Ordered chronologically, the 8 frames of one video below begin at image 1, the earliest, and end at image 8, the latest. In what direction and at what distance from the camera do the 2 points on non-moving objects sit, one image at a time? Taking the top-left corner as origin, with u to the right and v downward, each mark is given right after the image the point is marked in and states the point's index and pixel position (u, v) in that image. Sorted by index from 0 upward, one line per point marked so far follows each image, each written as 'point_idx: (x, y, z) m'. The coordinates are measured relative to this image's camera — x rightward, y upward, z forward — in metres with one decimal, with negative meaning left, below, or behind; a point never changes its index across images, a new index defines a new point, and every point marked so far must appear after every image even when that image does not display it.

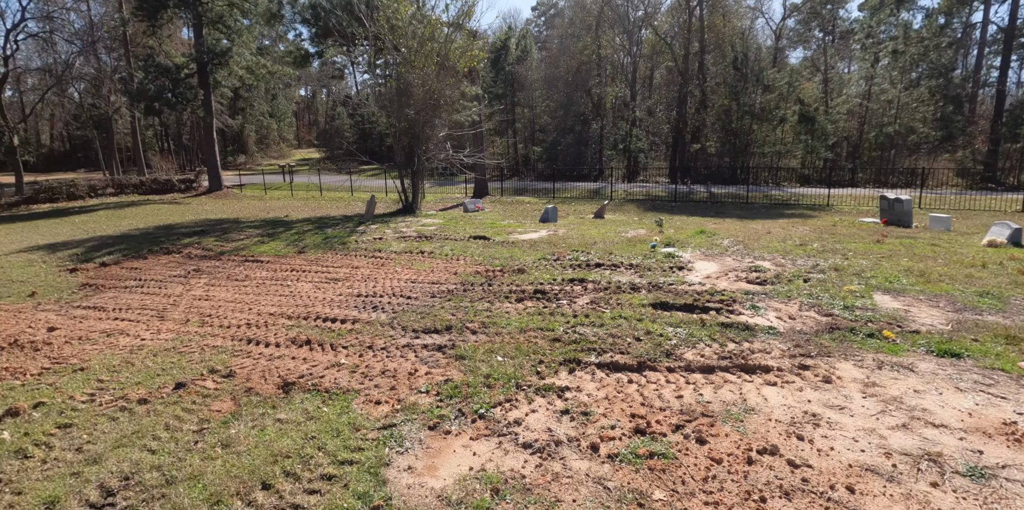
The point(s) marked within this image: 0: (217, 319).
0: (-3.0, -0.7, +6.1) m
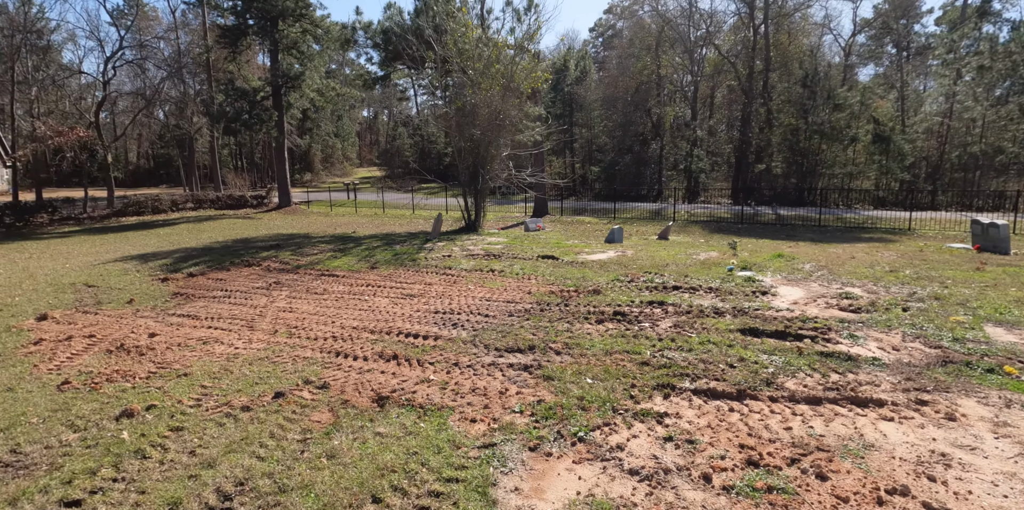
0: (-2.2, -0.8, +6.3) m
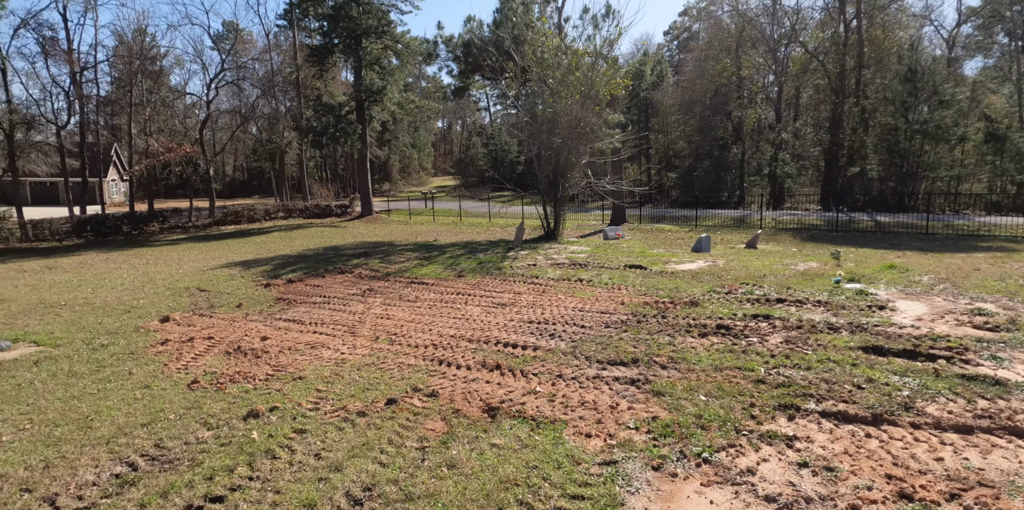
0: (-1.2, -0.9, +6.5) m
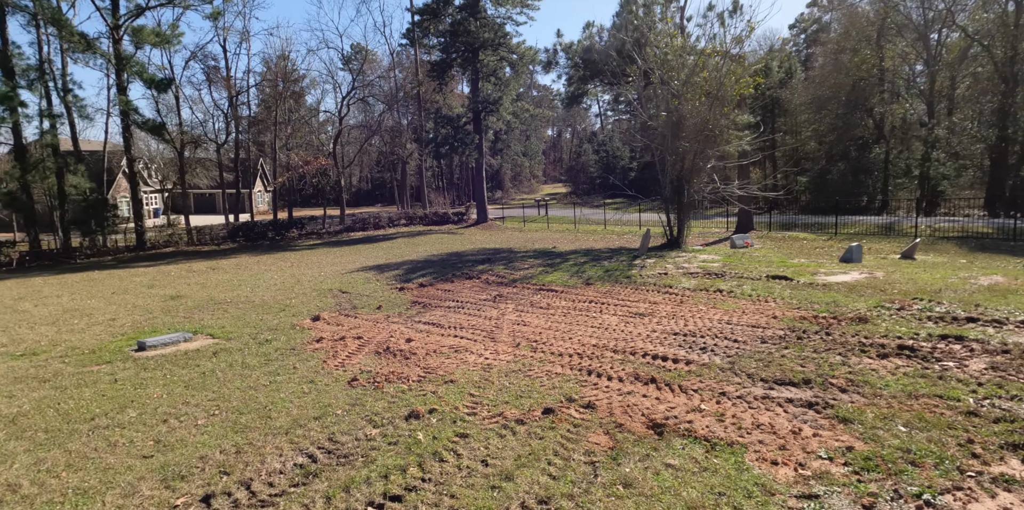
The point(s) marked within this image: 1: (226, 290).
0: (+0.4, -1.0, +6.4) m
1: (-6.9, -0.8, +14.0) m
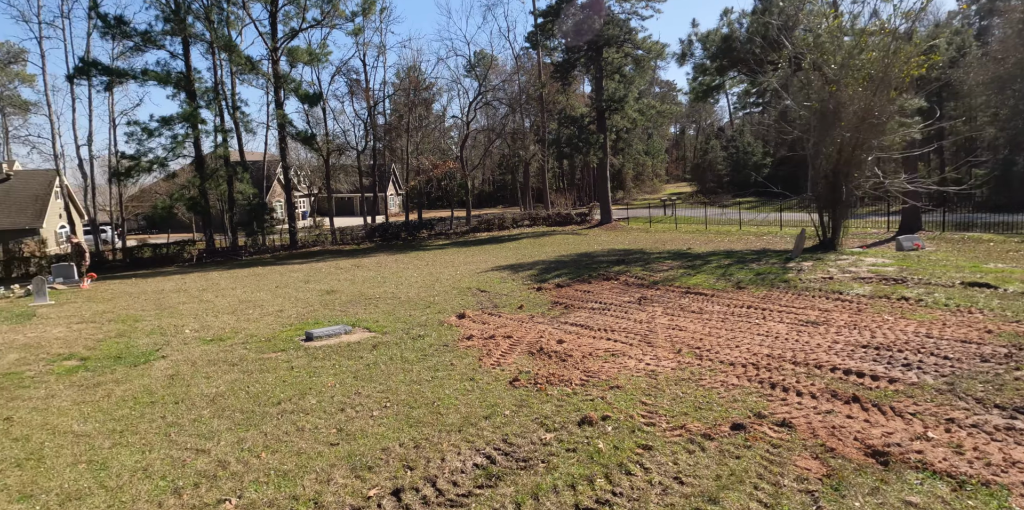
0: (+2.0, -1.0, +6.0) m
1: (-3.5, -0.7, +14.9) m
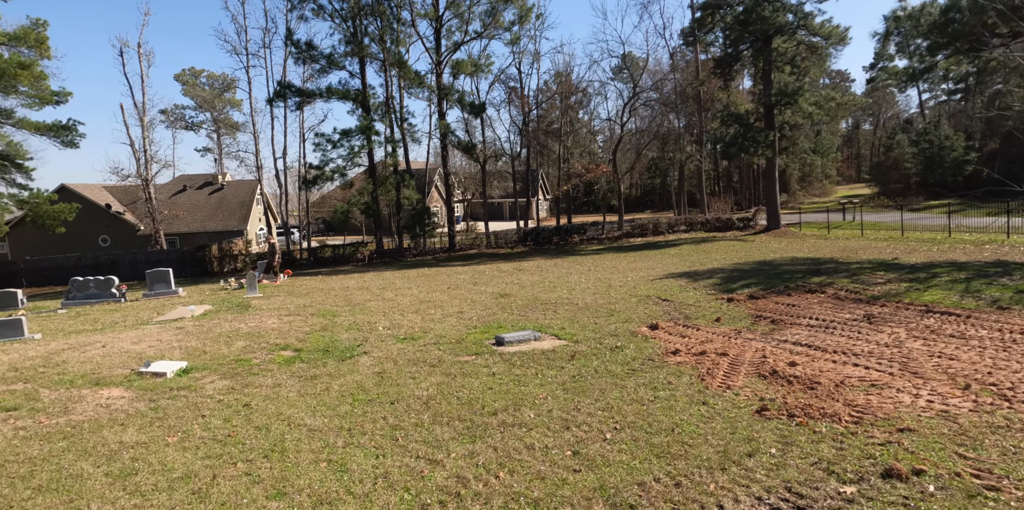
0: (+4.0, -1.1, +4.7) m
1: (+0.8, -0.8, +14.7) m
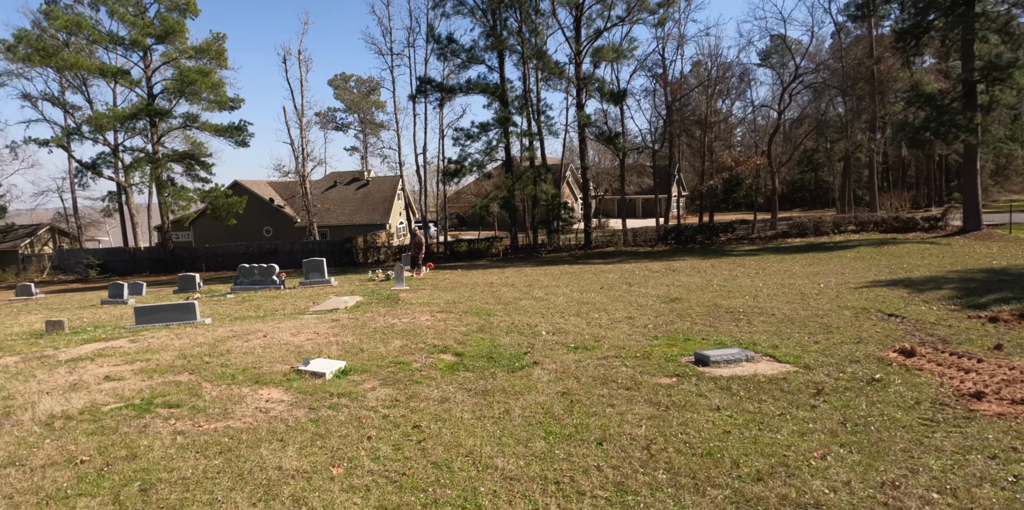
0: (+5.5, -1.2, +2.3) m
1: (+4.4, -0.8, +12.7) m
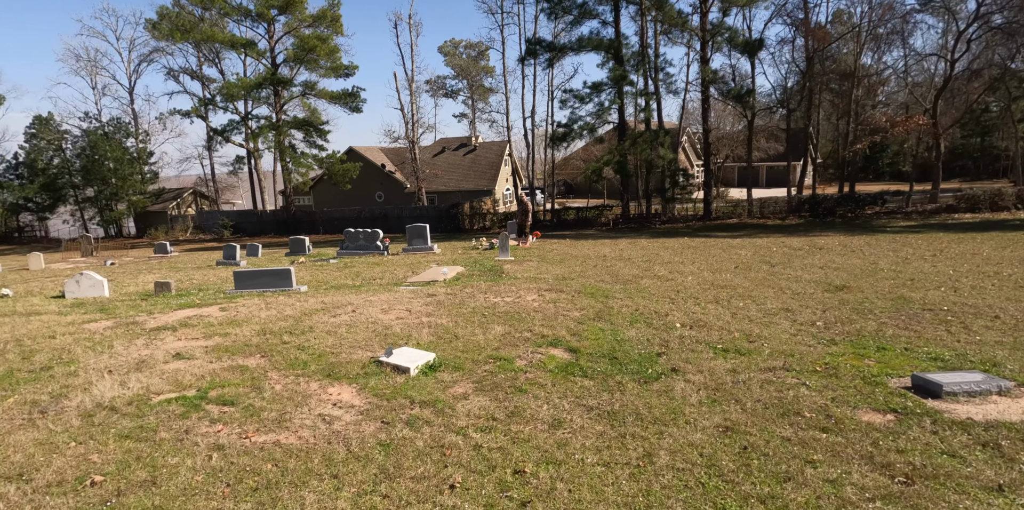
0: (+5.7, -1.3, -0.2) m
1: (+6.5, -0.4, +10.2) m
